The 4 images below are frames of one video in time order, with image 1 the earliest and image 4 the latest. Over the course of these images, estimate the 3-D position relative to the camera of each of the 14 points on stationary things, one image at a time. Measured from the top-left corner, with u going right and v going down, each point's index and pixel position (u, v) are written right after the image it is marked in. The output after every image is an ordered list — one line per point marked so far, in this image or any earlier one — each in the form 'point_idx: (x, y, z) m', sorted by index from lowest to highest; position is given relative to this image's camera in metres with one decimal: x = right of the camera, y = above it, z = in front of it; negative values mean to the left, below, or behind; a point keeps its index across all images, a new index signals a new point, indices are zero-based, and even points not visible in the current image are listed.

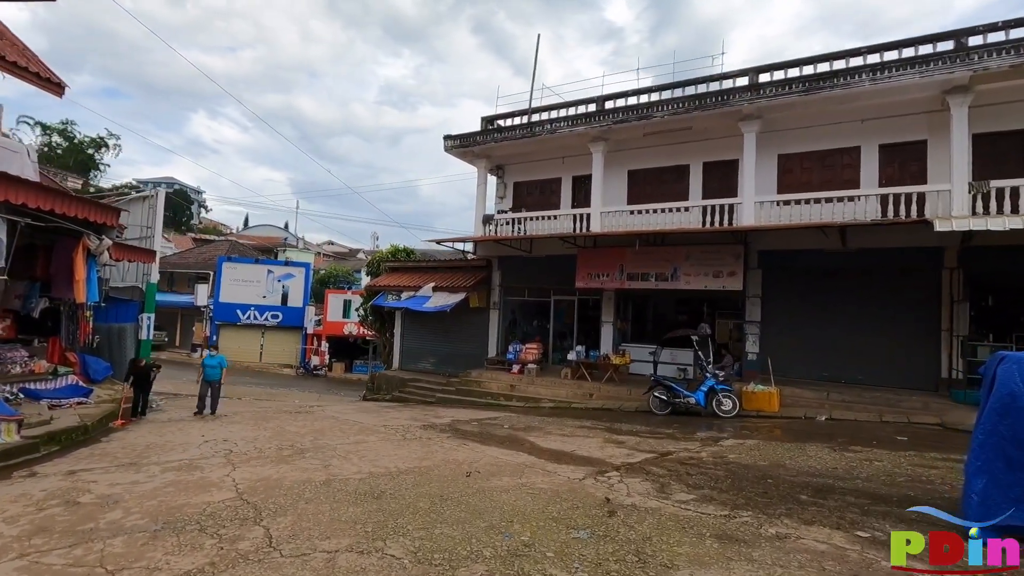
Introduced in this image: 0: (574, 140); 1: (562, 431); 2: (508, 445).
0: (+1.6, +3.9, +14.2) m
1: (+0.8, -2.3, +8.5) m
2: (0.0, -2.2, +7.5) m
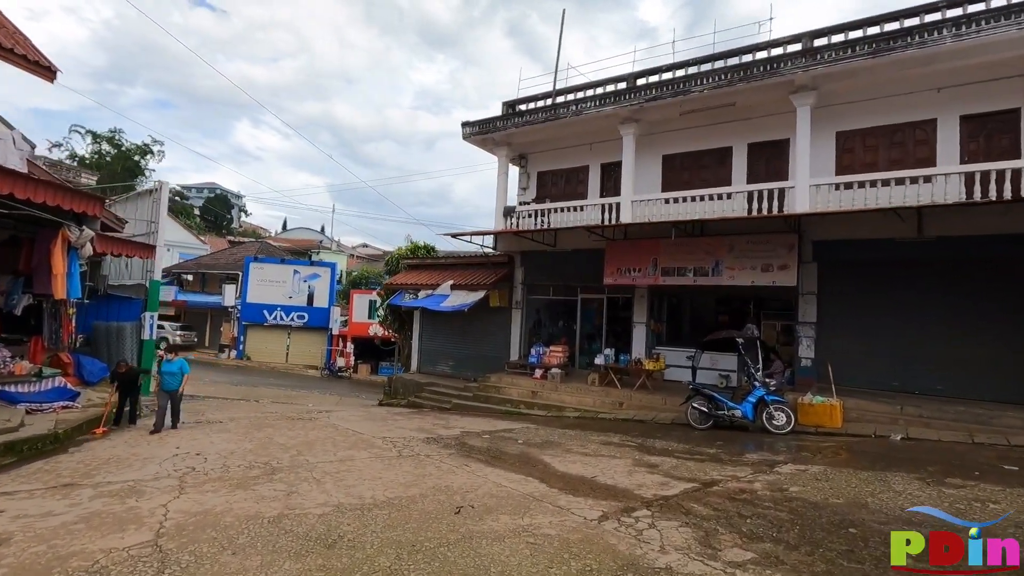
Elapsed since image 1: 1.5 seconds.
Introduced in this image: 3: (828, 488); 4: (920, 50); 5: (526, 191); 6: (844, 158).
0: (+2.2, +4.0, +12.9) m
1: (+1.0, -2.2, +7.3) m
2: (+0.1, -2.1, +6.4) m
3: (+3.1, -2.0, +5.3) m
4: (+6.9, +4.0, +9.1) m
5: (+0.4, +2.7, +14.9) m
6: (+6.5, +2.6, +10.5) m
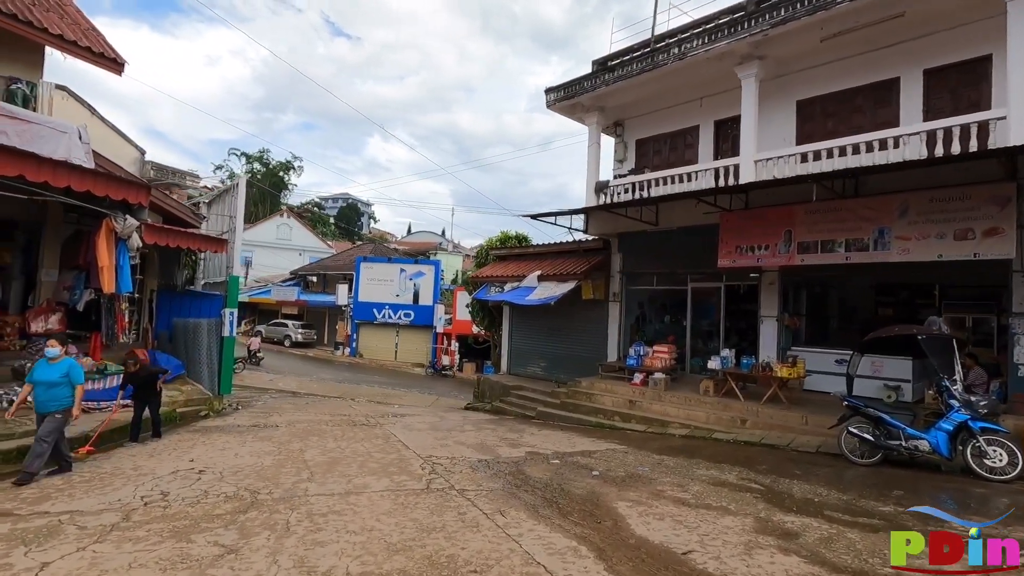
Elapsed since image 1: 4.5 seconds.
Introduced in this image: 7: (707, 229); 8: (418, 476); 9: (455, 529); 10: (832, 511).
0: (+3.9, +4.3, +10.4) m
1: (+1.6, -1.9, +5.1) m
2: (+0.5, -1.9, +4.4) m
3: (+3.3, -1.7, +2.7) m
4: (+7.7, +4.4, +5.6) m
5: (+2.6, +3.0, +12.7) m
6: (+7.7, +2.9, +7.1) m
7: (+3.9, +1.2, +10.8) m
8: (-1.0, -2.0, +5.7) m
9: (-0.4, -1.8, +4.0) m
10: (+2.8, -1.9, +4.6) m
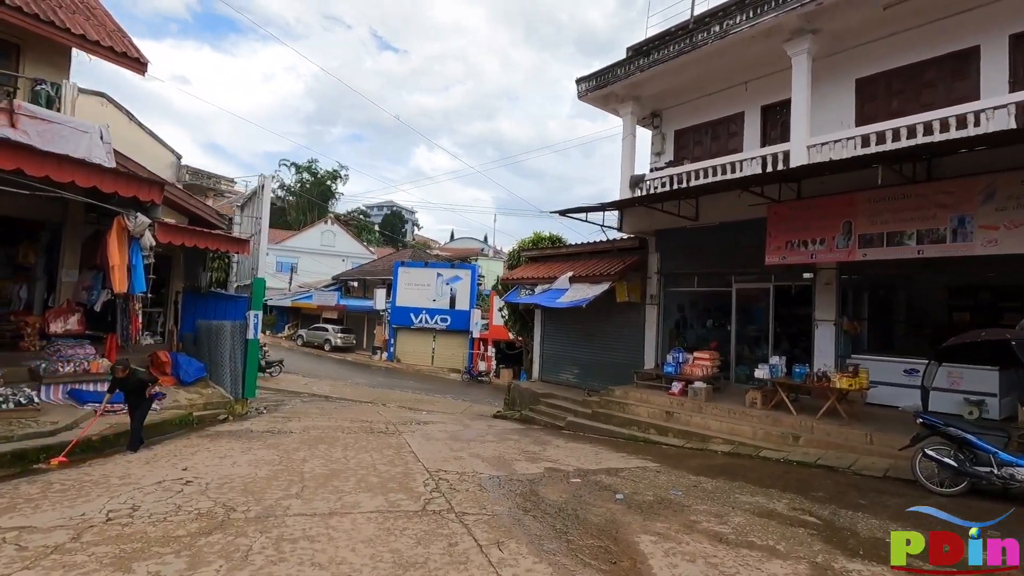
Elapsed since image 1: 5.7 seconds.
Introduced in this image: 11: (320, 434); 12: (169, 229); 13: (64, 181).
0: (+4.4, +4.3, +9.5) m
1: (+1.7, -1.9, +4.3) m
2: (+0.5, -1.8, +3.7) m
3: (+3.1, -1.6, +1.8) m
4: (+7.7, +4.4, +4.3) m
5: (+3.3, +2.9, +11.9) m
6: (+7.8, +2.9, +5.8) m
7: (+4.4, +1.2, +9.8) m
8: (-0.9, -2.0, +5.1) m
9: (-0.4, -1.8, +3.4) m
10: (+2.8, -1.9, +3.7) m
11: (-3.2, -2.4, +8.9) m
12: (-6.0, +1.0, +9.7) m
13: (-5.7, +1.4, +7.0) m
